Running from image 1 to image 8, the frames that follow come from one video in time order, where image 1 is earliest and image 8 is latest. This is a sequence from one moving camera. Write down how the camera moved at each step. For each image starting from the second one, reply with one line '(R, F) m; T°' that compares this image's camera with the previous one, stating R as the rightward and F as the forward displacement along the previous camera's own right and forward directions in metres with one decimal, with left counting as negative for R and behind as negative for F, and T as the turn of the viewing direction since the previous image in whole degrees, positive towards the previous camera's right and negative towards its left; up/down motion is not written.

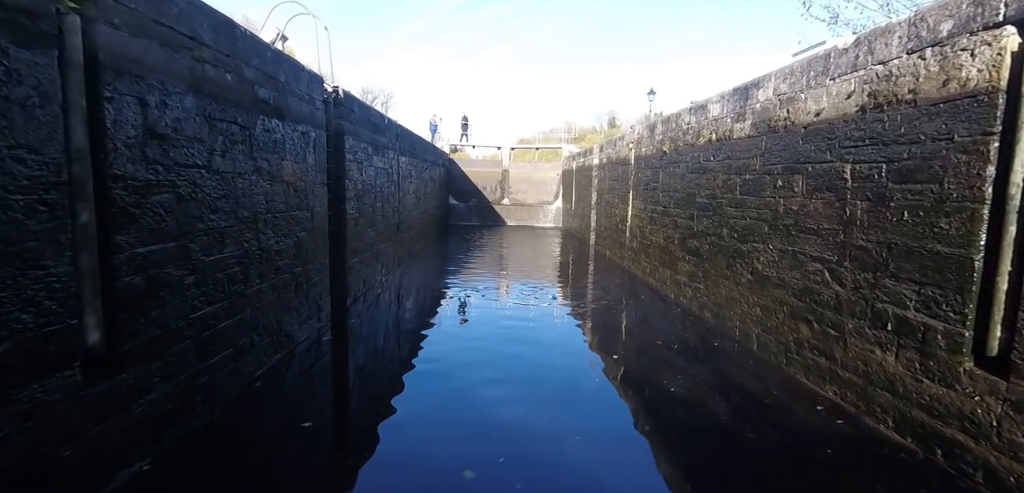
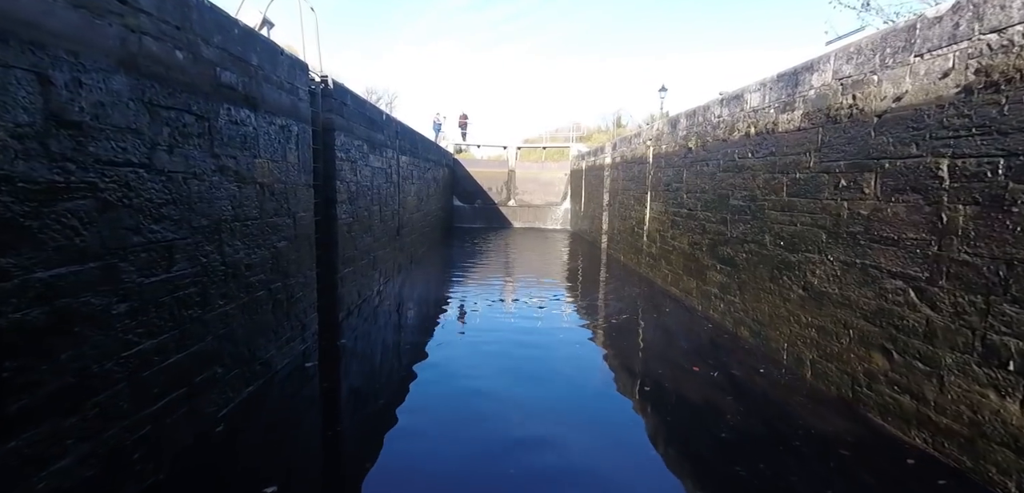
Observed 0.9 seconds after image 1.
(-0.1, +0.7) m; 0°
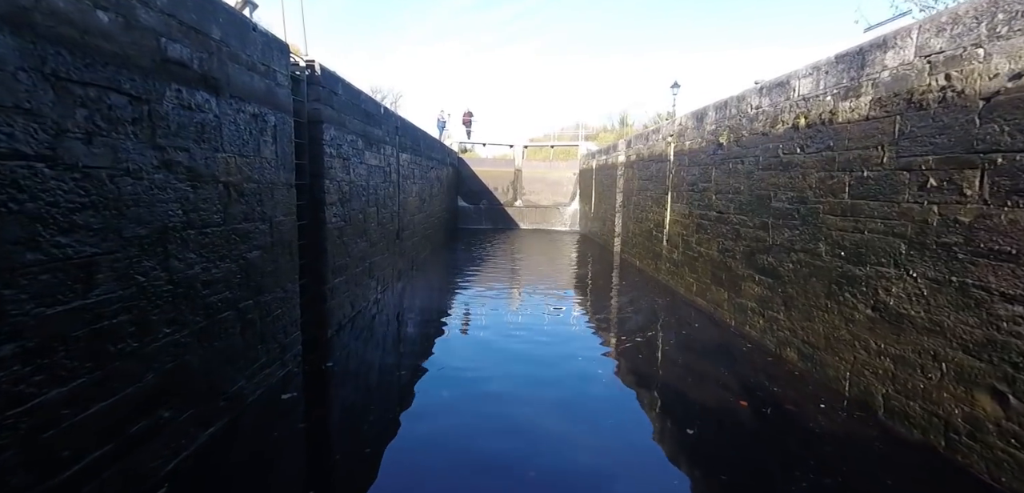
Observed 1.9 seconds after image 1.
(-0.1, +0.7) m; 0°
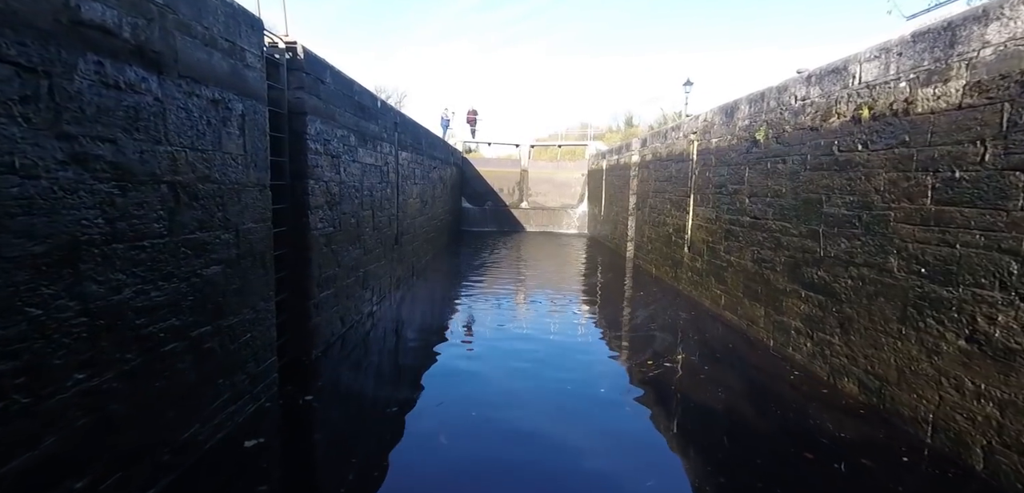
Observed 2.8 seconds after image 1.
(-0.1, +0.7) m; 0°
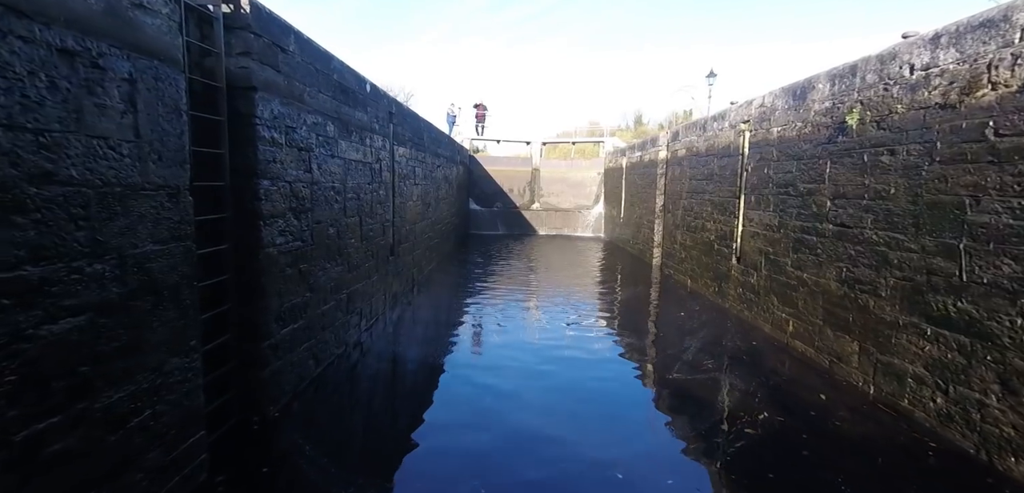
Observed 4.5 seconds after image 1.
(-0.1, +1.2) m; -1°
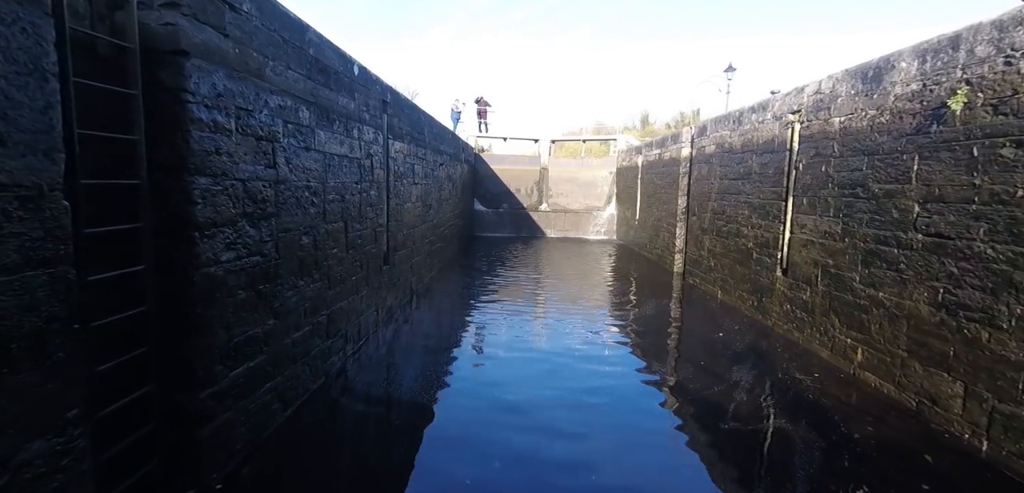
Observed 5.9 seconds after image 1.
(-0.1, +0.8) m; 0°
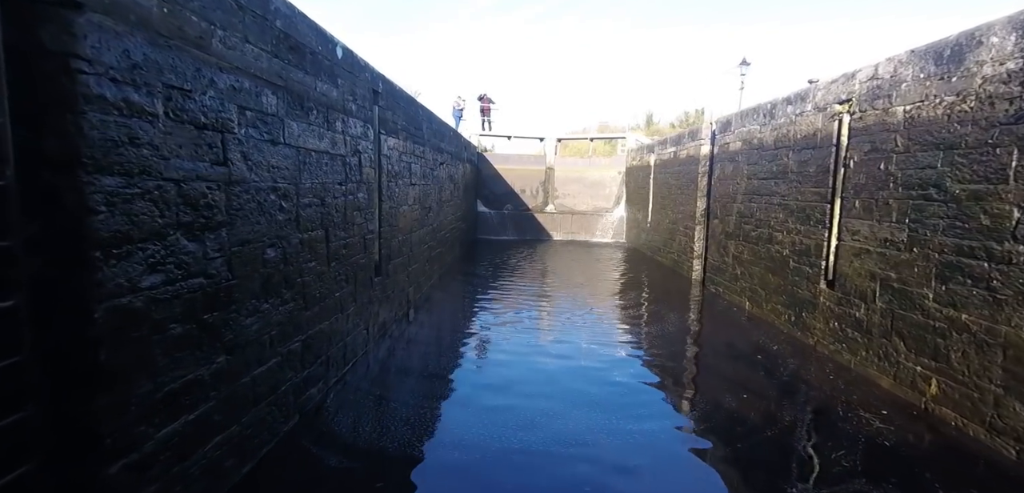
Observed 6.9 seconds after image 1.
(0.0, +0.6) m; 0°
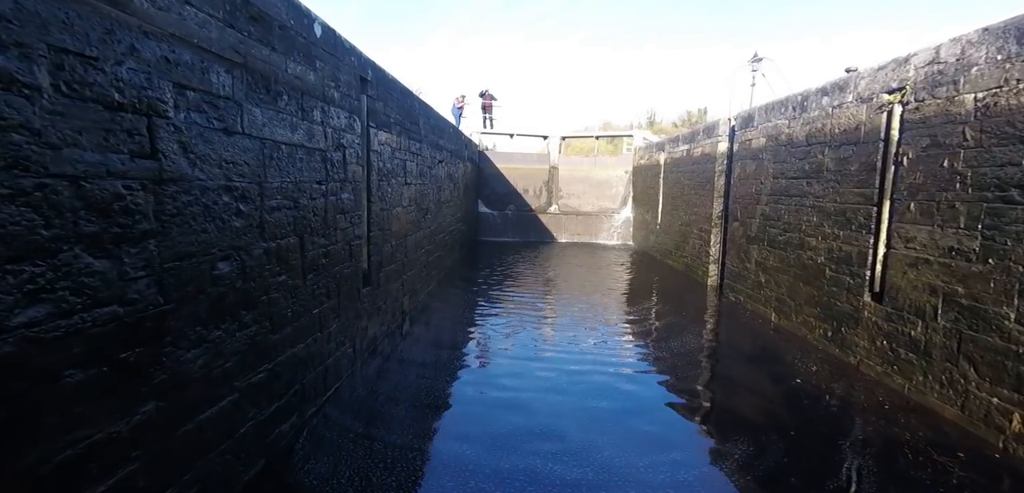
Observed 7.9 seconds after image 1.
(0.0, +0.5) m; 0°
